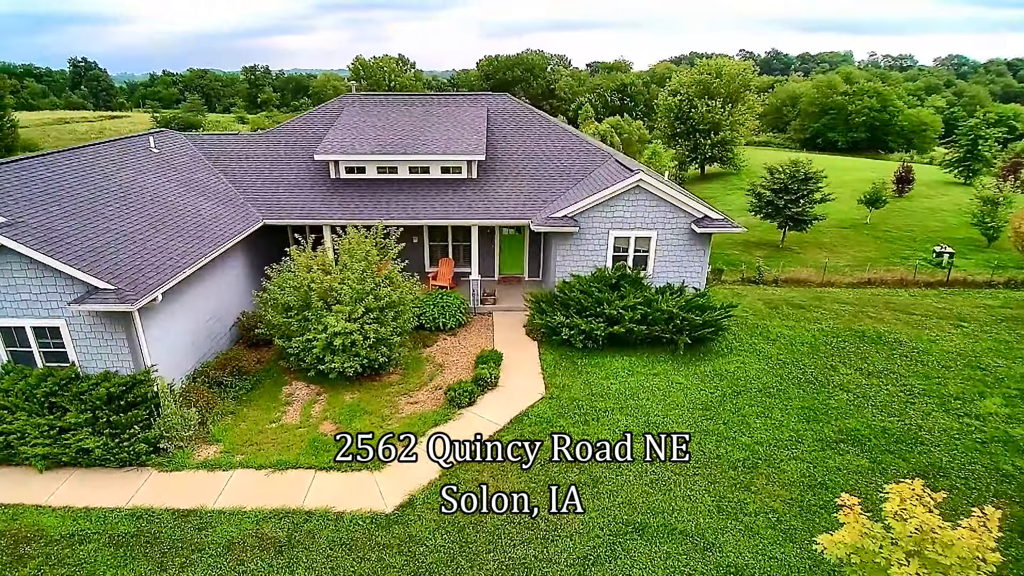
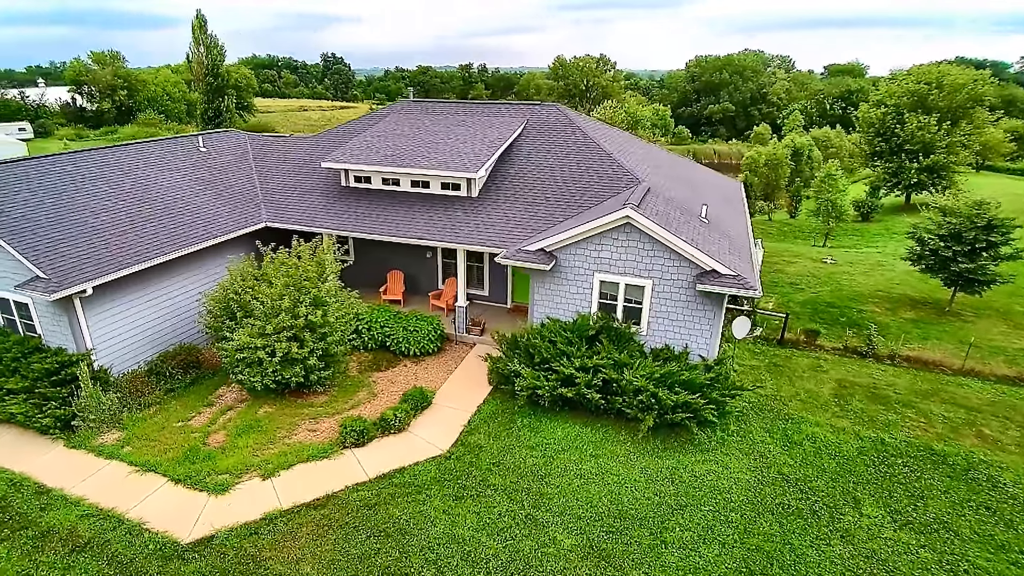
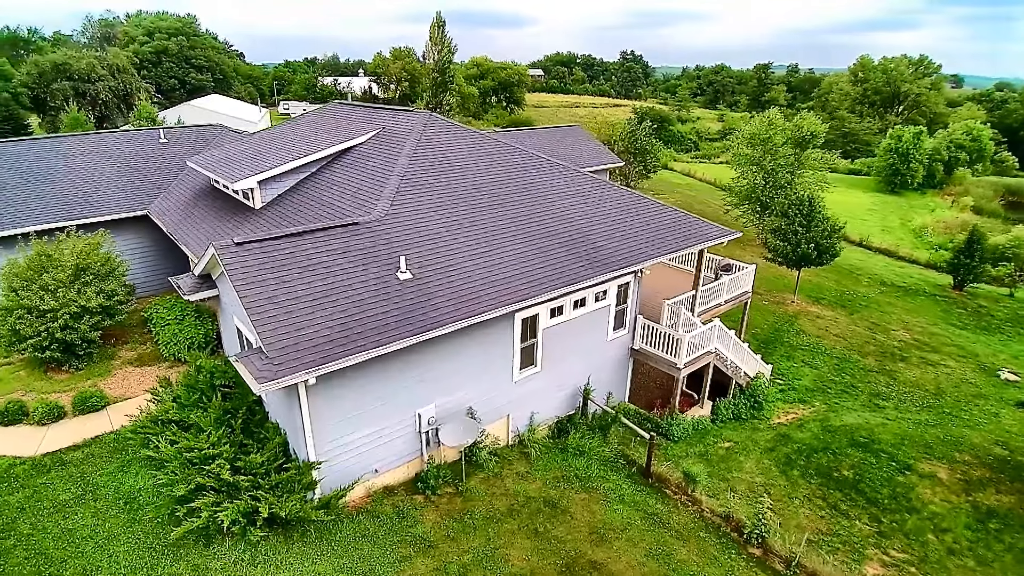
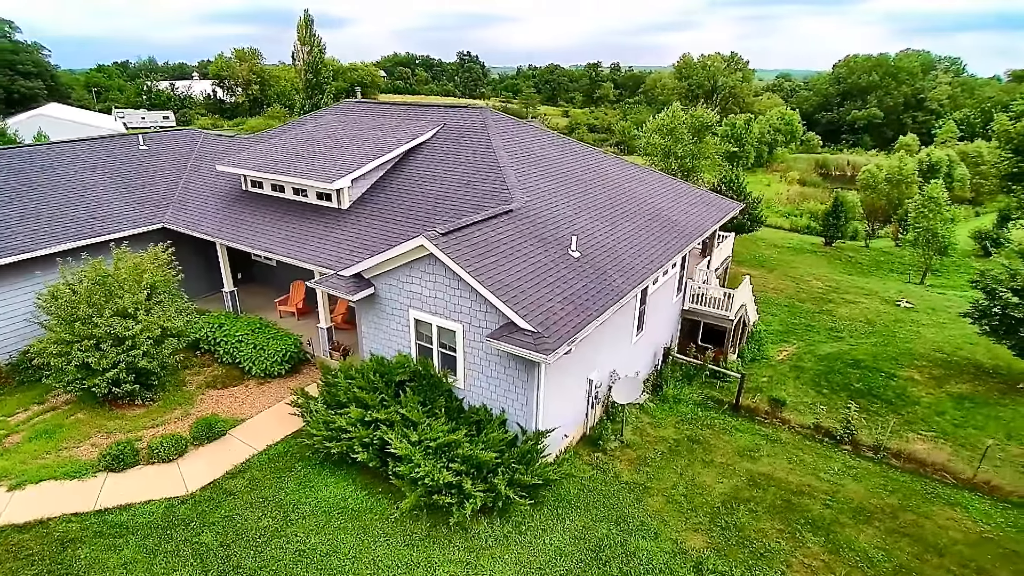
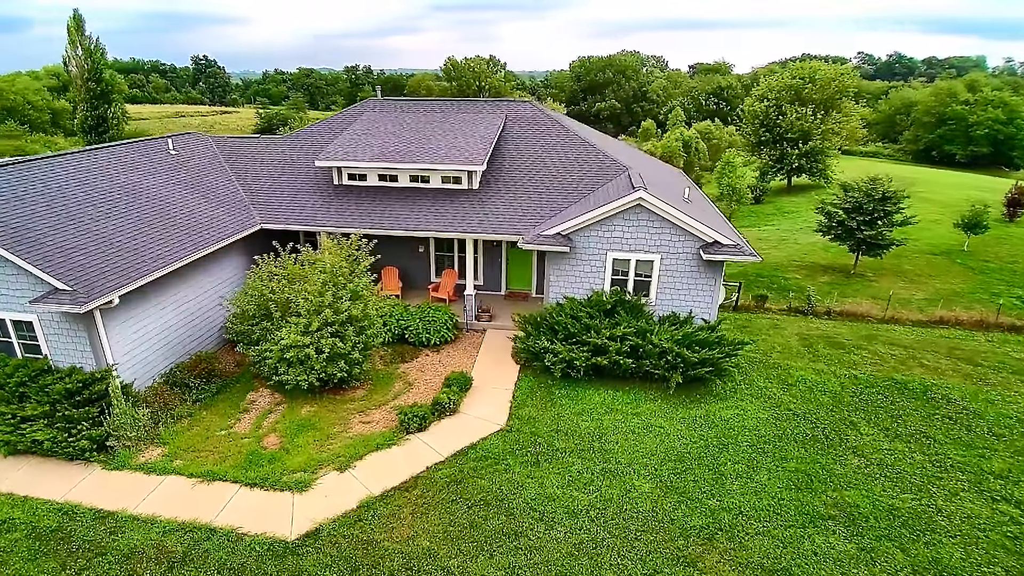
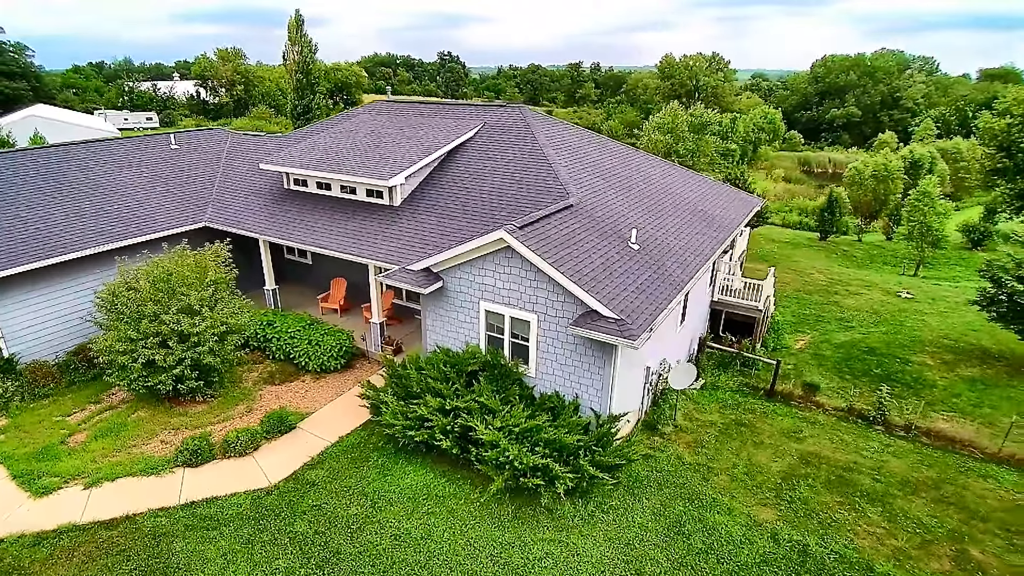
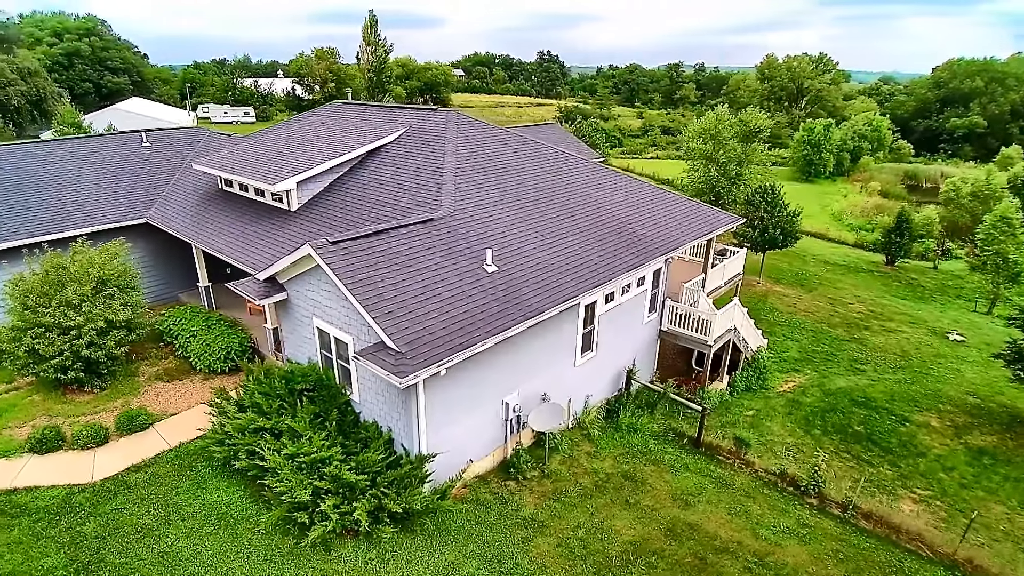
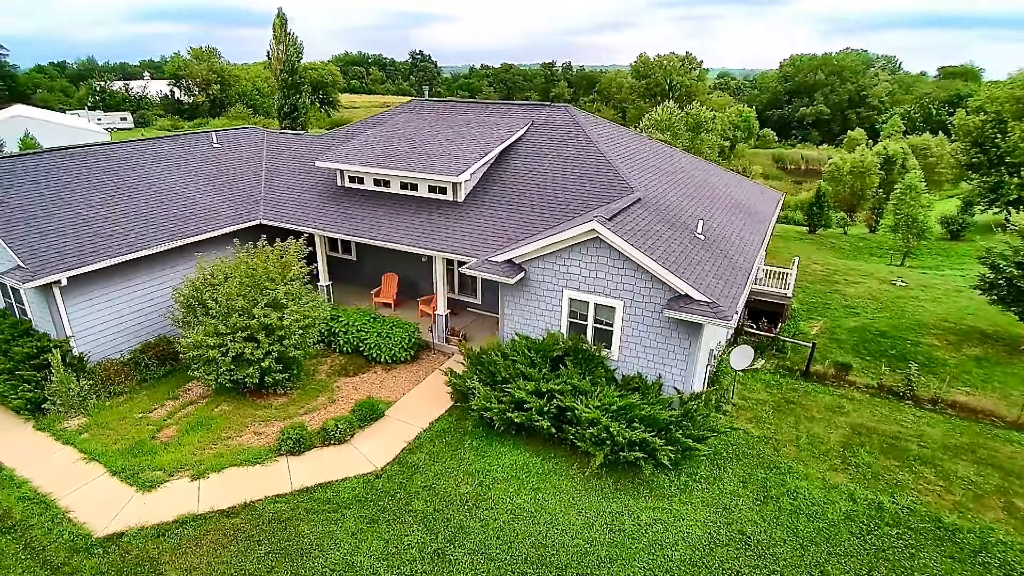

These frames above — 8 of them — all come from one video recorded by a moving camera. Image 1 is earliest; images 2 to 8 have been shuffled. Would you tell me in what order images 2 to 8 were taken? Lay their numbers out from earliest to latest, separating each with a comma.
5, 2, 8, 6, 4, 7, 3
